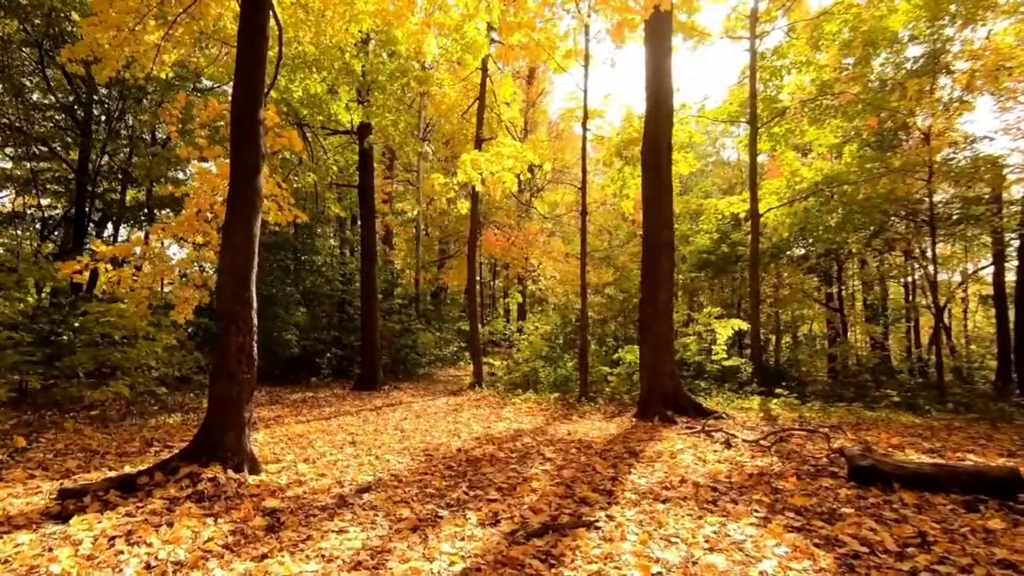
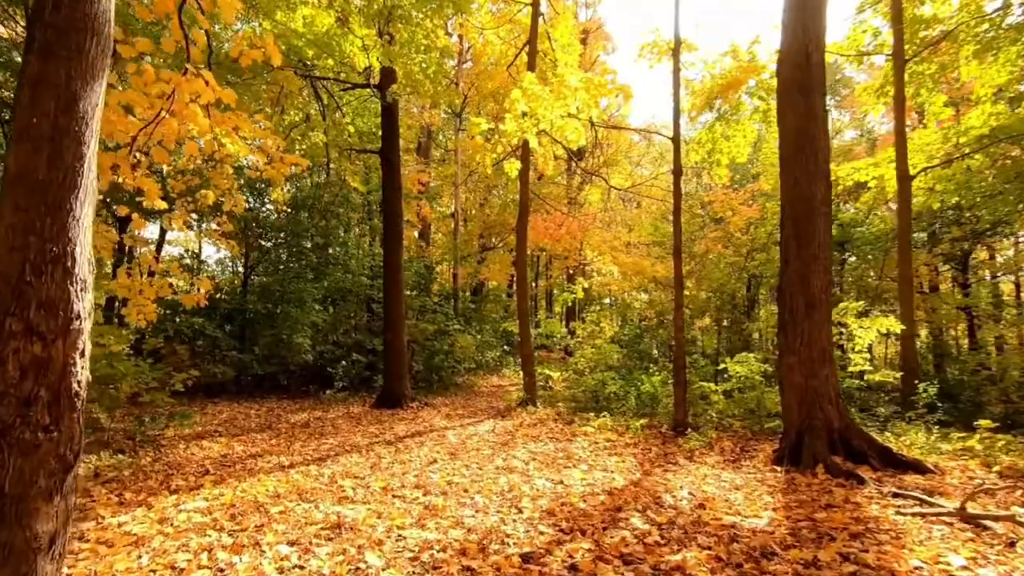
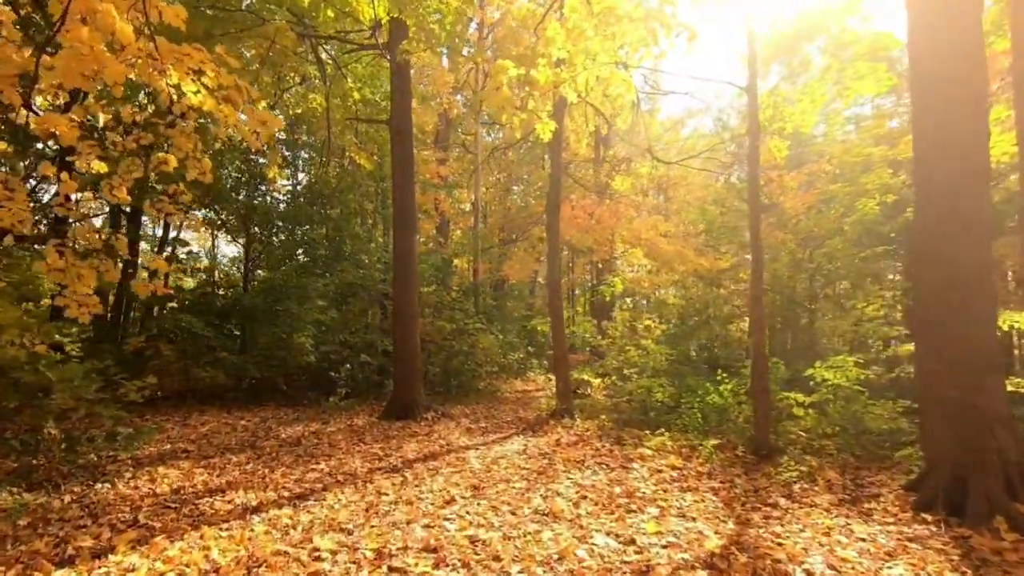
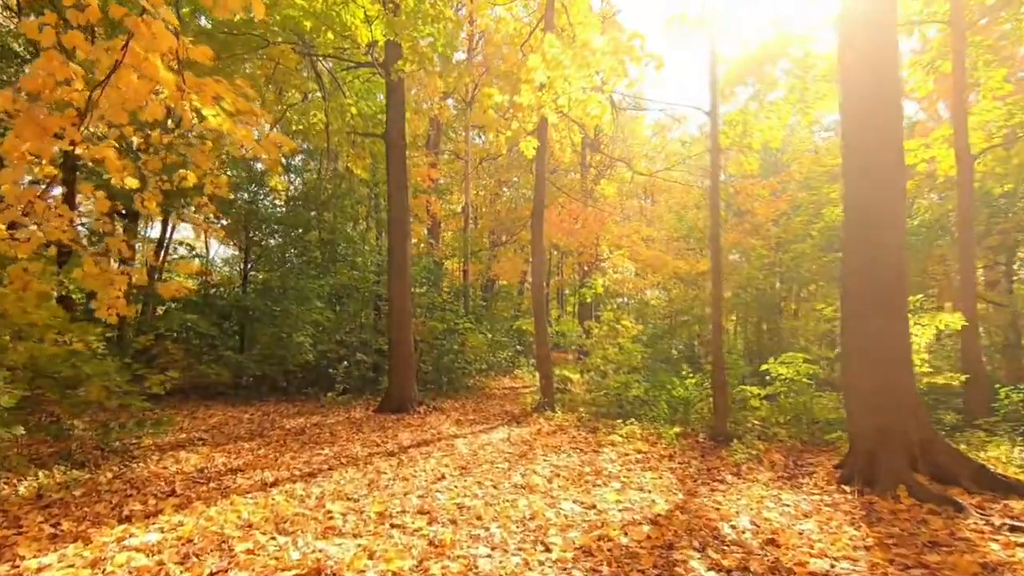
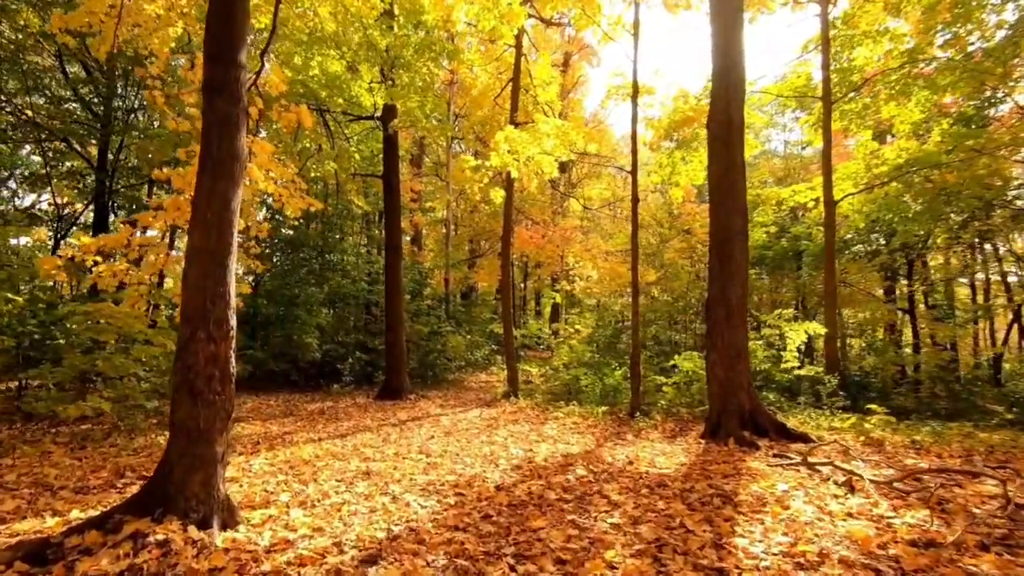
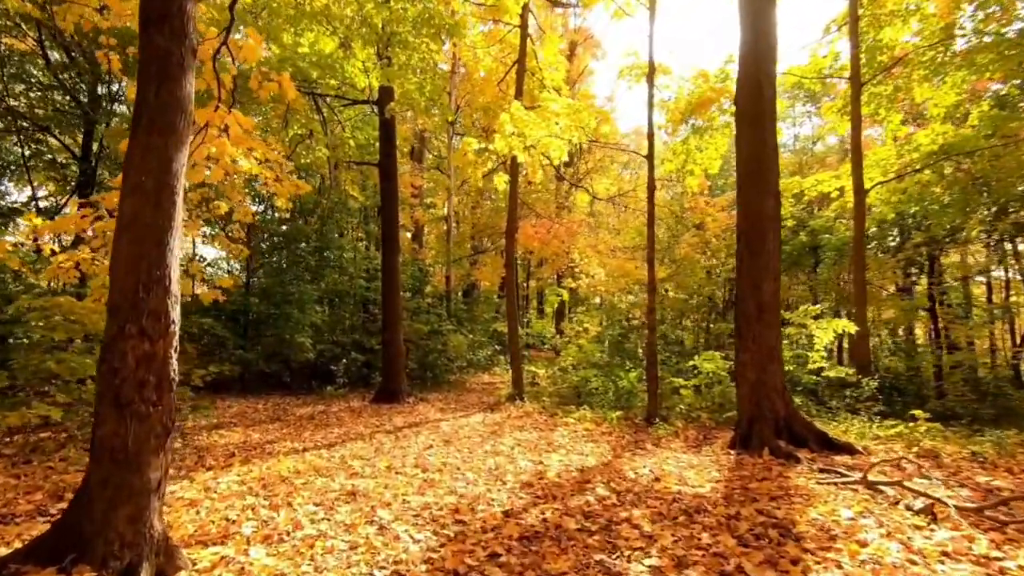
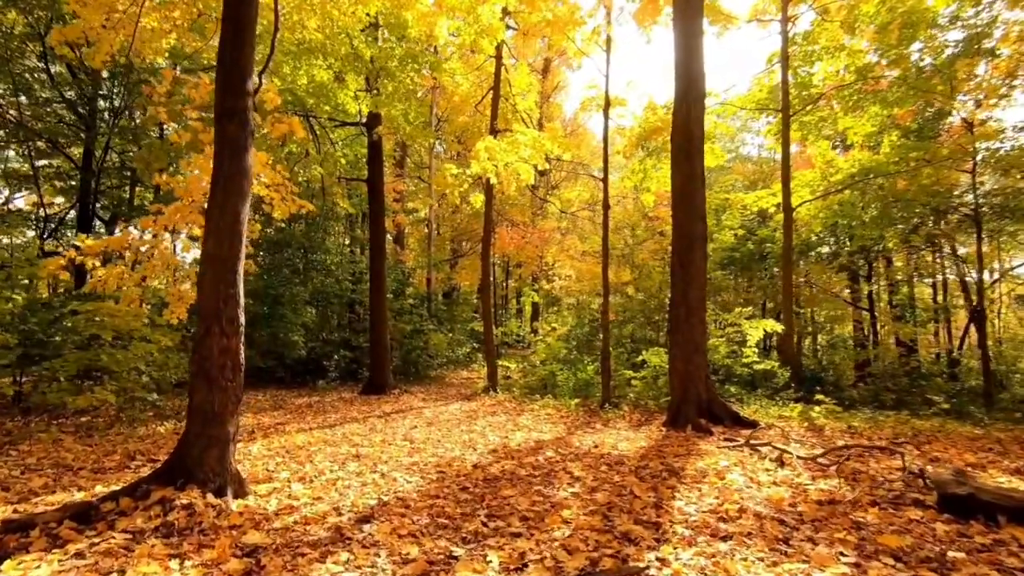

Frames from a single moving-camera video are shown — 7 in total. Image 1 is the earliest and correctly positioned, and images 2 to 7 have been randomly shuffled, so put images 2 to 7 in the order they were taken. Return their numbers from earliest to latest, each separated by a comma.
7, 5, 6, 2, 4, 3
